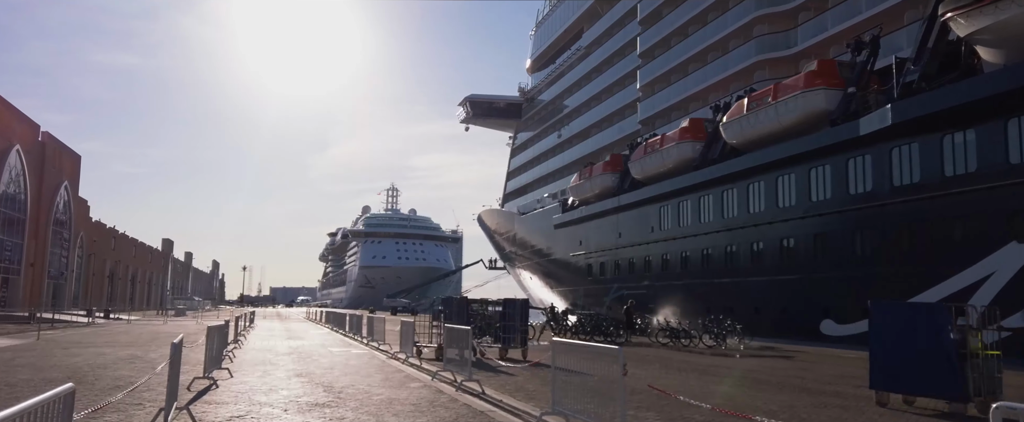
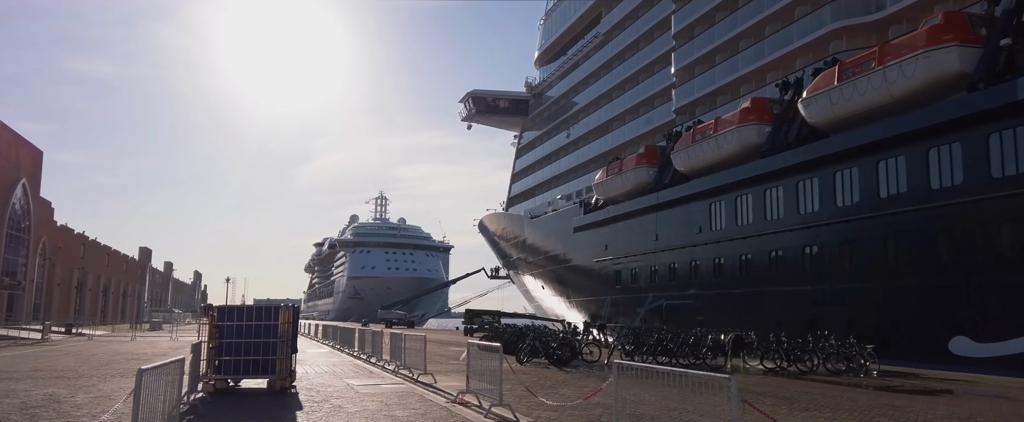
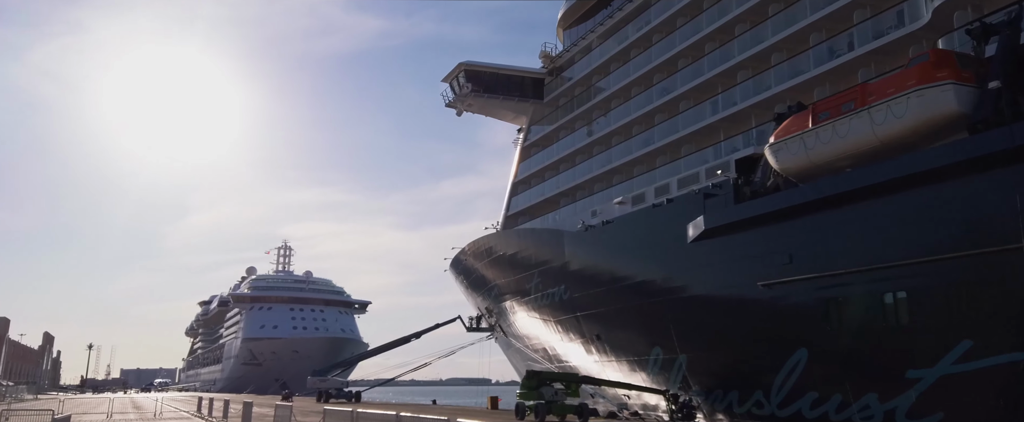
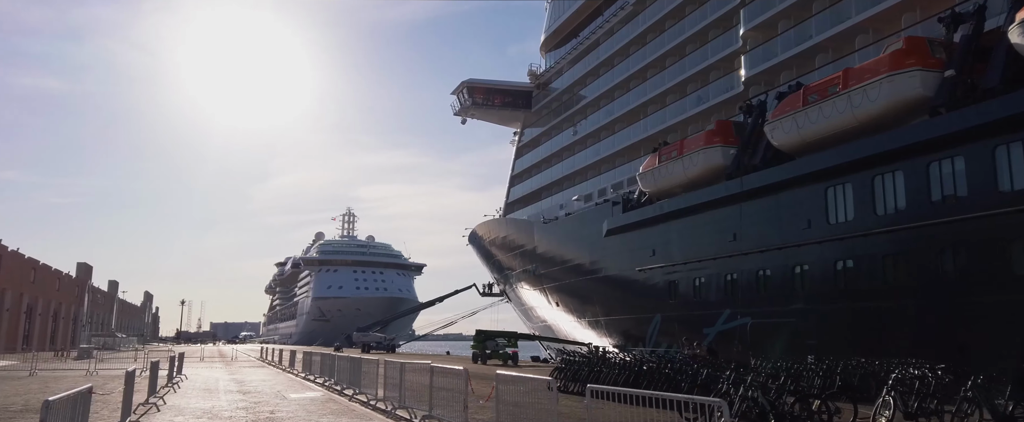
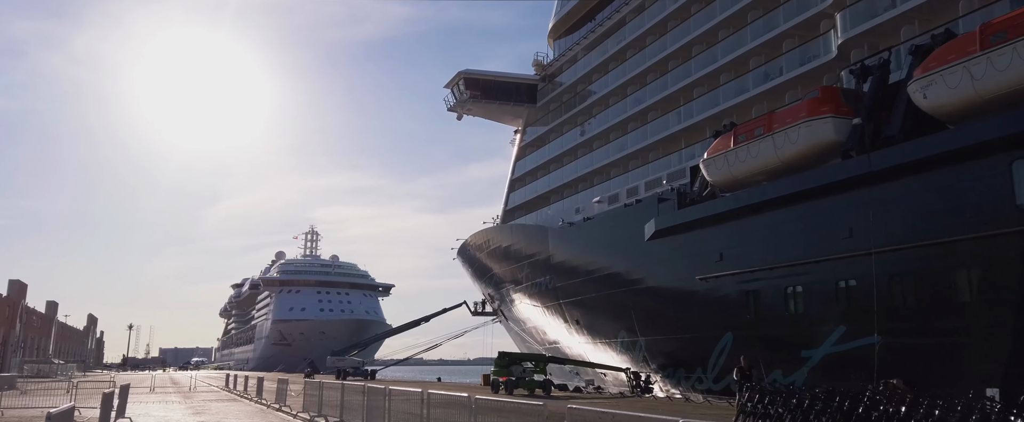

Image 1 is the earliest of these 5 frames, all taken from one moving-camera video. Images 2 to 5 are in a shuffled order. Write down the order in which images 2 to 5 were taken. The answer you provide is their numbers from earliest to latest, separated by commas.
2, 4, 5, 3
